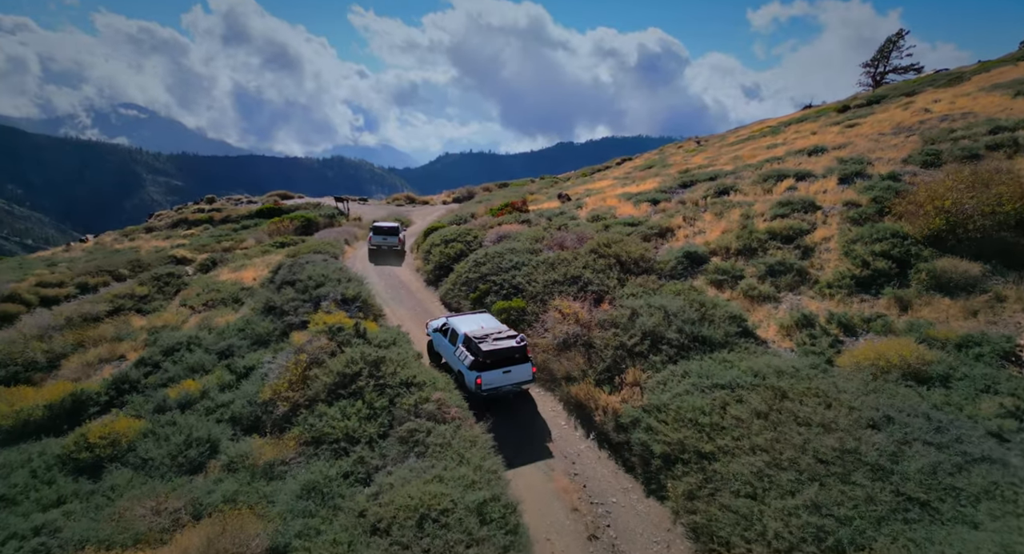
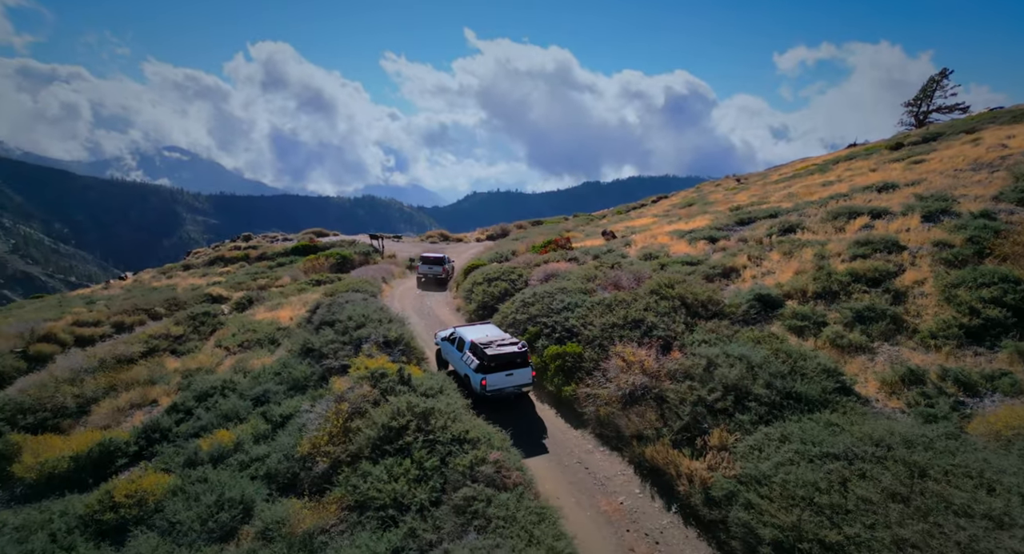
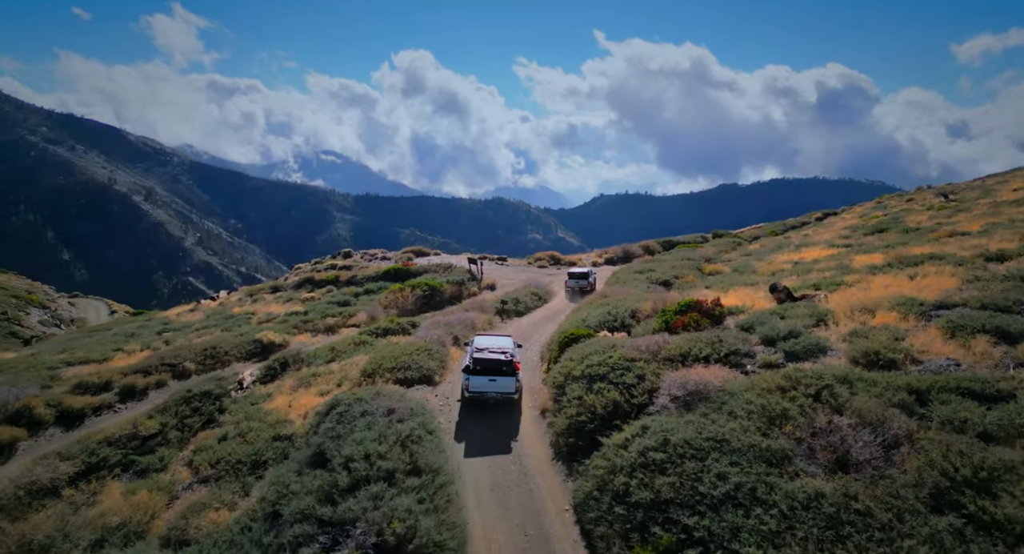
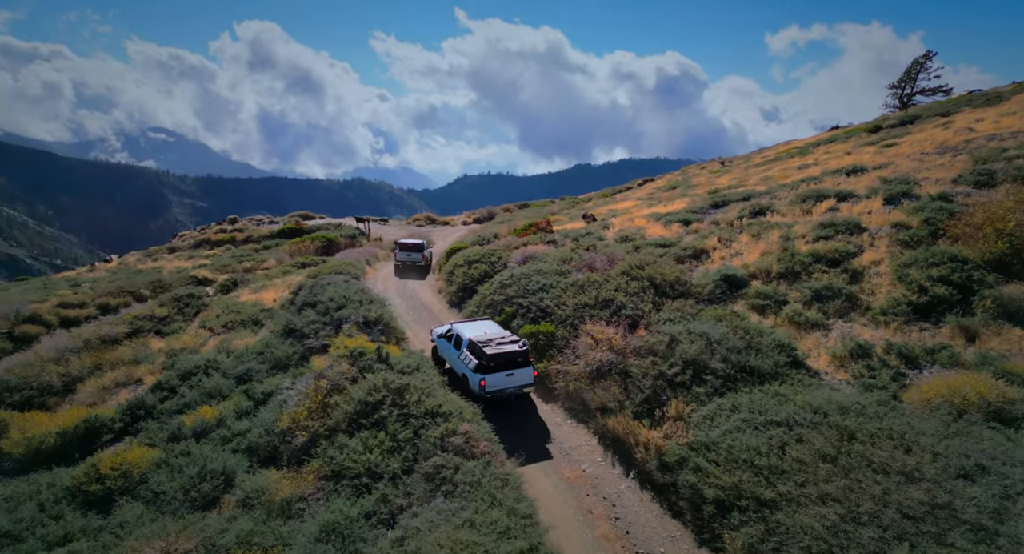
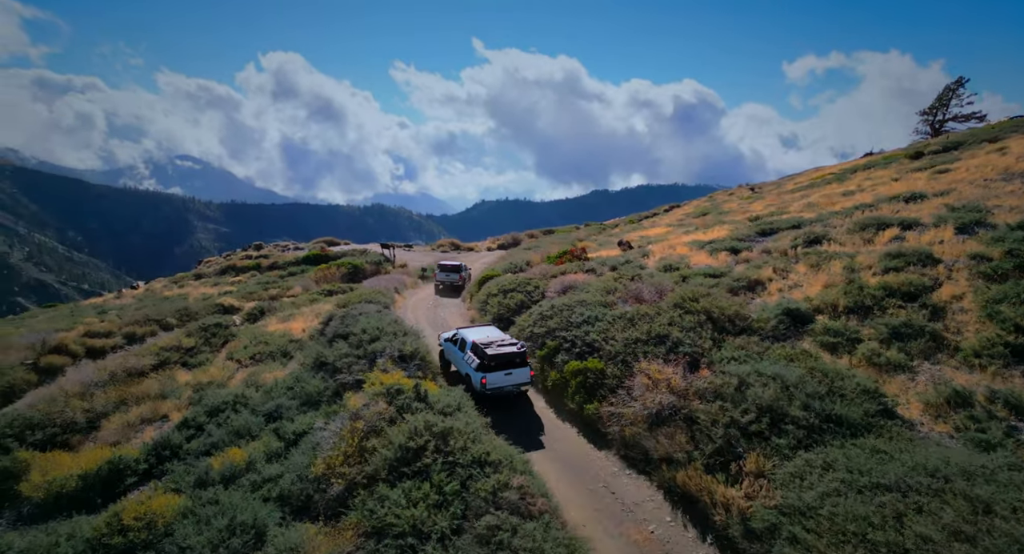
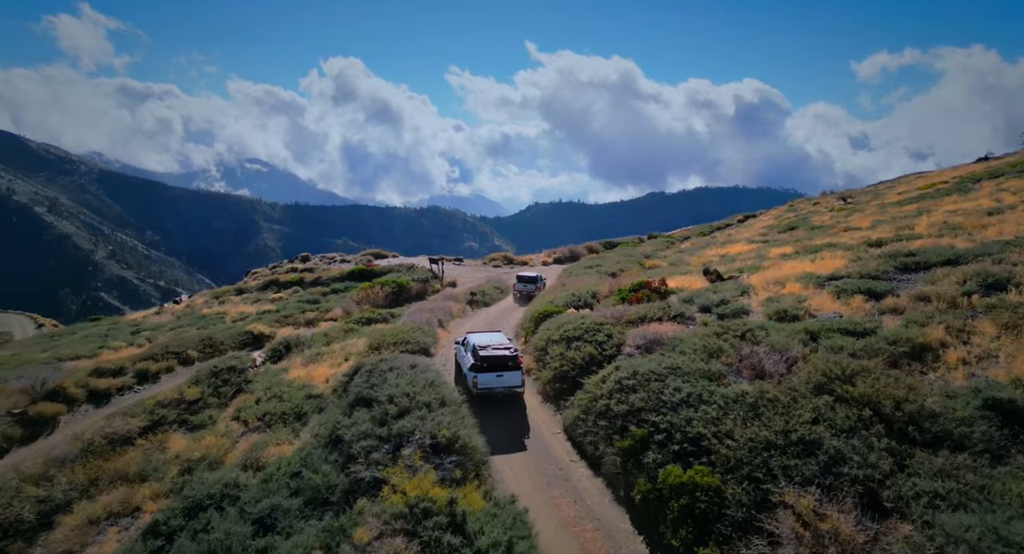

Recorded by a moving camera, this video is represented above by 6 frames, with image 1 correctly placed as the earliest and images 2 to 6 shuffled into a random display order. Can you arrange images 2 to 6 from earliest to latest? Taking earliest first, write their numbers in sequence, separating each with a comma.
4, 2, 5, 6, 3
